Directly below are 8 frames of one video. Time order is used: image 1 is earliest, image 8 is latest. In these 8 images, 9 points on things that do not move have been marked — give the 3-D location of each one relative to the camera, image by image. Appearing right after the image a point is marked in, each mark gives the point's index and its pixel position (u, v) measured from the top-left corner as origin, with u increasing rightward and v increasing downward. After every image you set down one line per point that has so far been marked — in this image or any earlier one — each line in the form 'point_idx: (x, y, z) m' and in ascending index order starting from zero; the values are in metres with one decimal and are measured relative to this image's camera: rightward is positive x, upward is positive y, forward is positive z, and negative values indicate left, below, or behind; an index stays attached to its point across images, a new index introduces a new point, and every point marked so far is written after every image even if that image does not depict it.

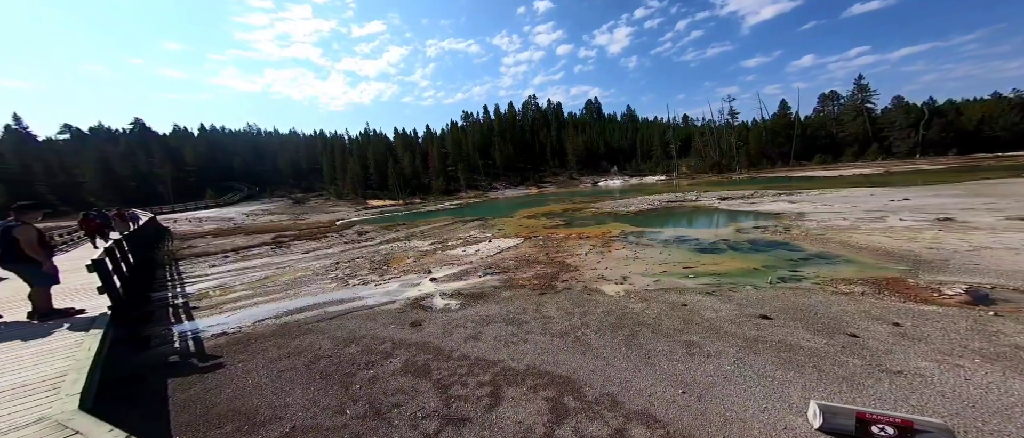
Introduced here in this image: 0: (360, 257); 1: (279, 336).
0: (-8.9, -2.1, +19.5) m
1: (-6.0, -3.1, +8.7) m
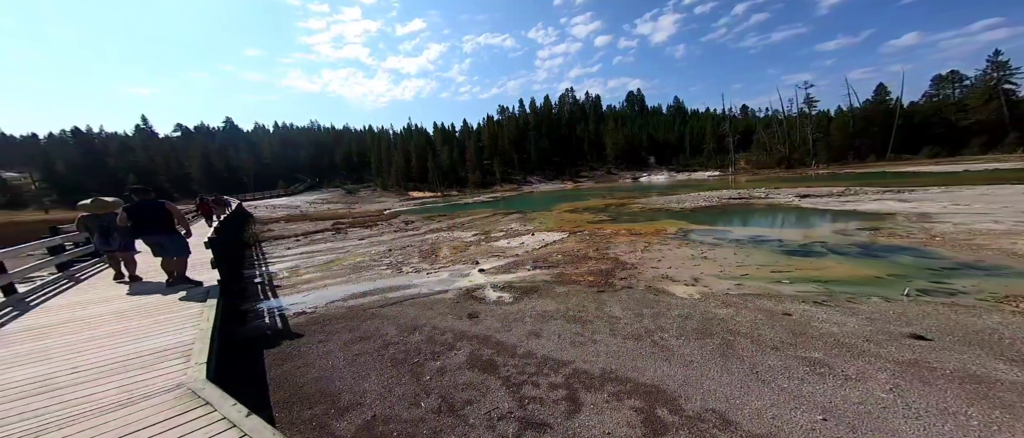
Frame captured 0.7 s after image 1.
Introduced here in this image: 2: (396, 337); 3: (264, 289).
0: (-6.2, -1.5, +20.0) m
1: (-4.5, -2.8, +9.0) m
2: (-2.6, -2.7, +7.7) m
3: (-9.4, -2.7, +12.6) m
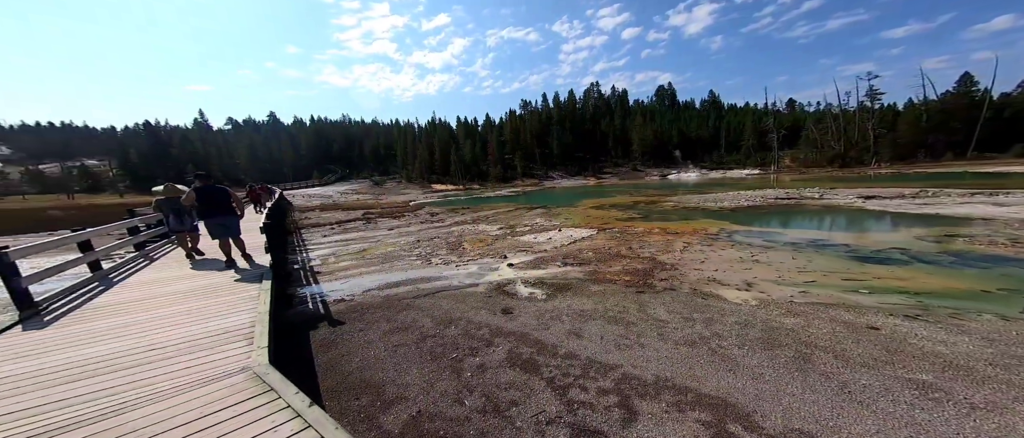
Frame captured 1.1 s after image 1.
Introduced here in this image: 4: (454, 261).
0: (-4.6, -1.0, +20.1) m
1: (-3.6, -2.6, +9.1) m
2: (-1.8, -2.5, +7.6) m
3: (-8.2, -2.3, +12.9) m
4: (-2.5, -1.8, +14.3) m
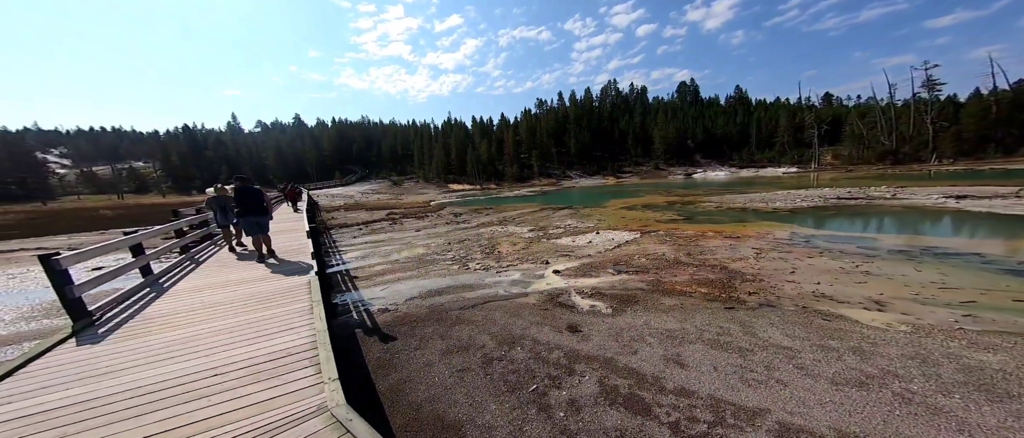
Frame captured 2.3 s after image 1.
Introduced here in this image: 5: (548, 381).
0: (-2.6, -1.1, +19.3) m
1: (-2.0, -2.6, +8.2) m
2: (-0.3, -2.6, +6.7) m
3: (-6.5, -2.3, +12.2) m
4: (-0.7, -1.9, +13.4) m
5: (+0.6, -2.6, +5.4) m
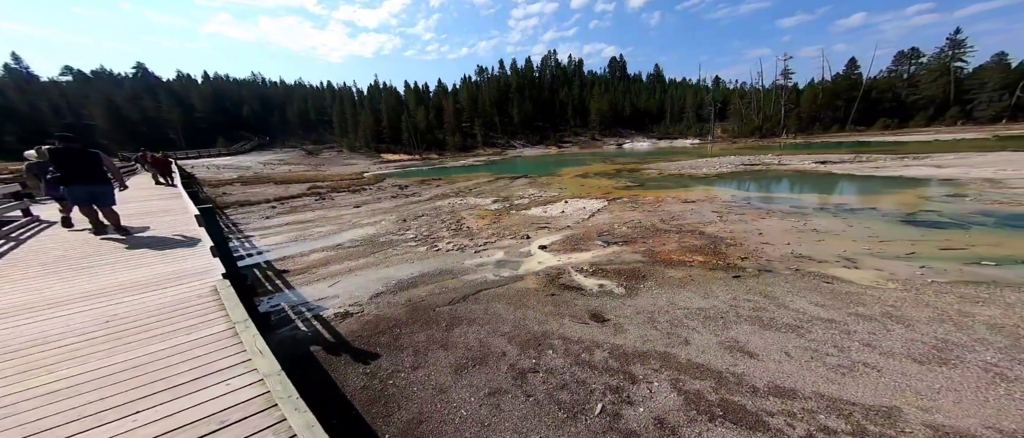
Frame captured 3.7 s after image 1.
0: (-4.5, +0.2, +17.1) m
1: (-1.8, -2.2, +6.5) m
2: (+0.2, -2.2, +5.4) m
3: (-7.0, -1.8, +9.6) m
4: (-1.6, -1.0, +11.8) m
5: (+1.3, -2.3, +4.3) m
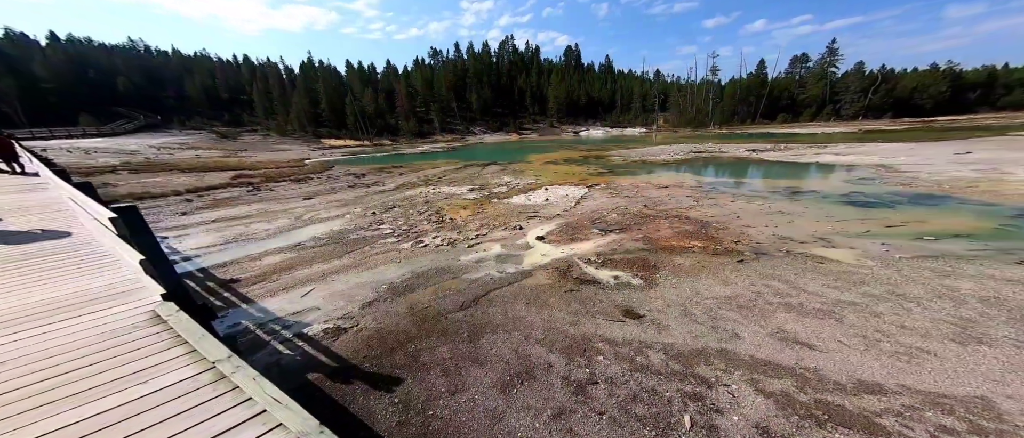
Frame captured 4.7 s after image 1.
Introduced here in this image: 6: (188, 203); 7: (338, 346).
0: (-5.5, +0.6, +15.7) m
1: (-1.2, -2.1, +5.7) m
2: (+0.9, -2.1, +4.8) m
3: (-6.8, -1.7, +7.9) m
4: (-1.8, -0.7, +10.9) m
5: (+2.2, -2.2, +3.9) m
6: (-15.8, +0.8, +17.6) m
7: (-3.0, -2.2, +5.8) m
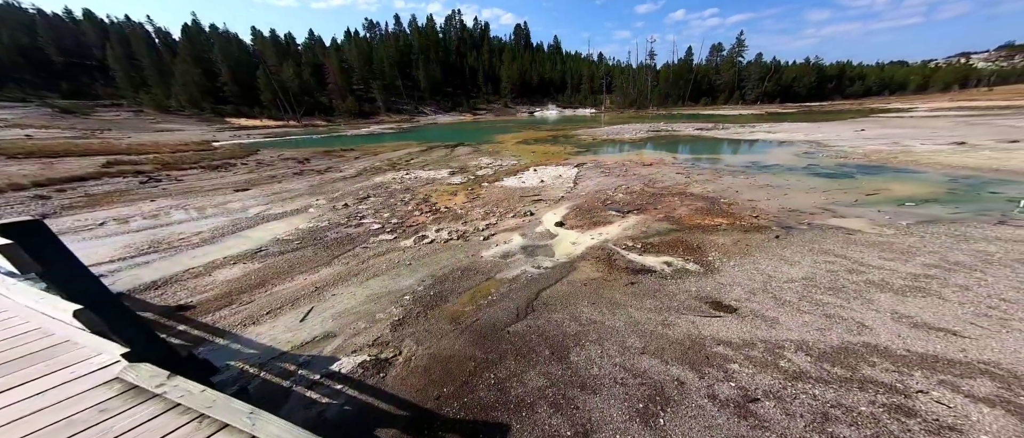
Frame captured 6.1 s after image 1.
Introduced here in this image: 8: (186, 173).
0: (-5.8, +1.0, +13.4) m
1: (+0.1, -2.0, +4.3) m
2: (+2.4, -1.9, +3.9) m
3: (-5.7, -1.8, +5.7) m
4: (-1.3, -0.3, +9.3) m
5: (+3.8, -2.0, +3.2) m
6: (-16.3, +0.8, +13.7) m
7: (-1.6, -2.2, +4.2) m
8: (-17.8, +2.6, +18.8) m
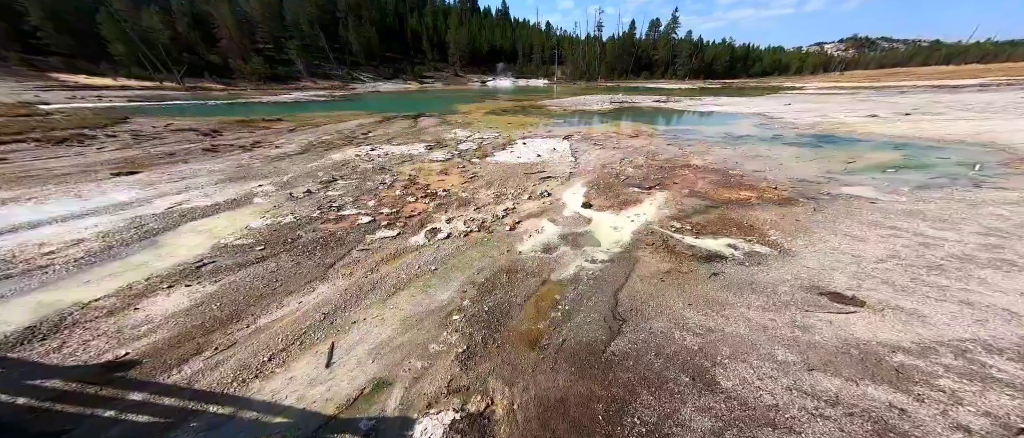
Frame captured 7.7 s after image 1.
0: (-5.8, +1.4, +10.9) m
1: (+1.6, -1.9, +3.1) m
2: (+4.0, -1.8, +3.0) m
3: (-4.4, -1.9, +3.5) m
4: (-0.7, 0.0, +7.7) m
5: (+5.4, -1.8, +2.5) m
6: (-16.2, +0.6, +9.4) m
7: (0.0, -2.2, +2.7) m
8: (-18.6, +2.7, +14.1) m
